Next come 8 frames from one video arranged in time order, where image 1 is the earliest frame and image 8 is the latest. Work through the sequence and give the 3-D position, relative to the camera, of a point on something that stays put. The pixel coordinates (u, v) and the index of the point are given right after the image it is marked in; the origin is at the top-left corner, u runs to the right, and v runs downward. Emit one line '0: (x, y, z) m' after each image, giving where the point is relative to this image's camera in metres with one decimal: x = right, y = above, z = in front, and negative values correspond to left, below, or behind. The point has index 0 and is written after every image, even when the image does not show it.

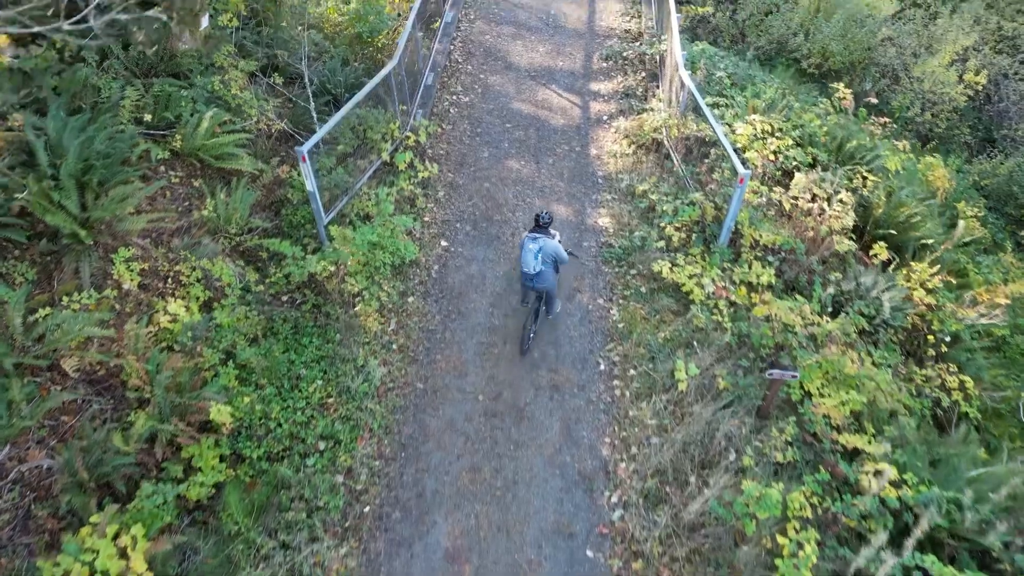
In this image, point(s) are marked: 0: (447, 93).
0: (-0.8, +2.5, +9.5) m
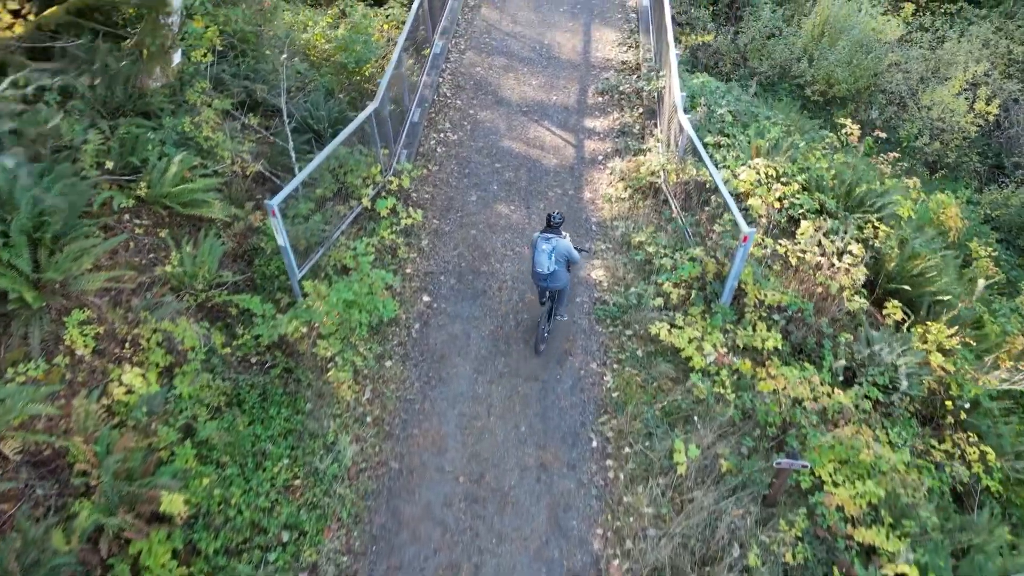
0: (-1.0, +1.9, +9.1) m
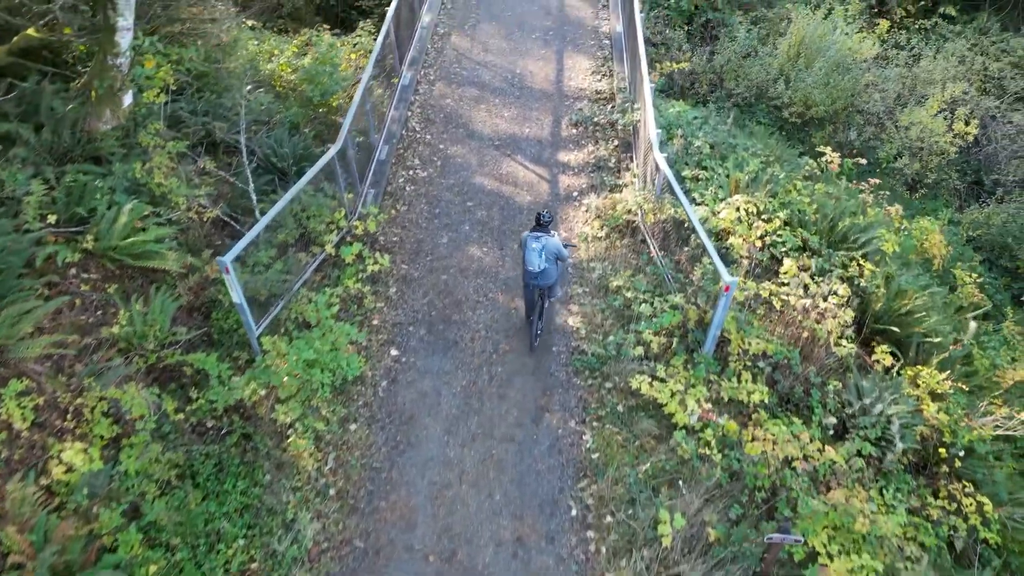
0: (-1.3, +1.4, +8.7) m
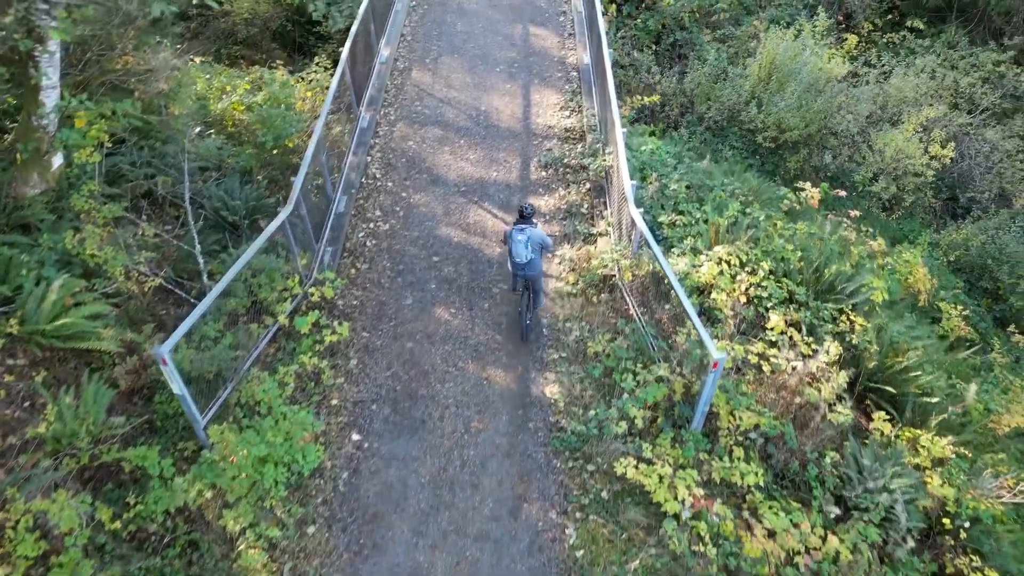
0: (-1.7, +0.8, +8.2) m
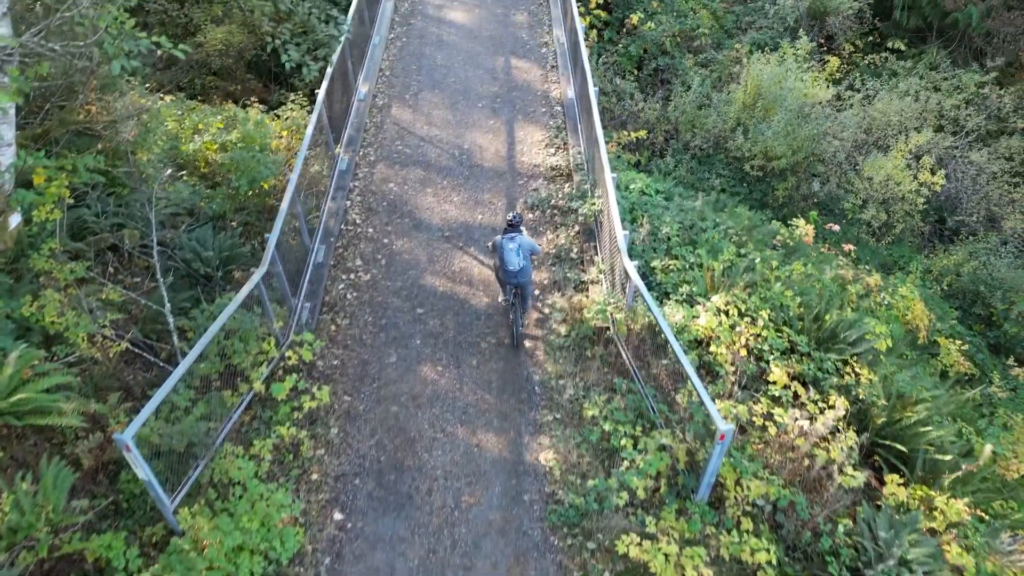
0: (-1.8, +0.2, +7.8) m
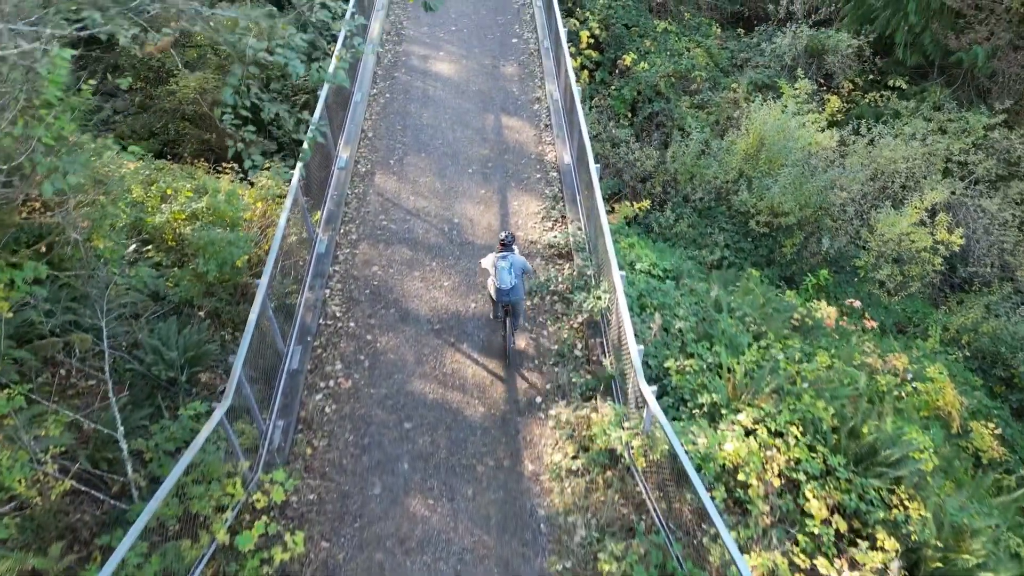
0: (-1.8, -0.8, +7.0) m
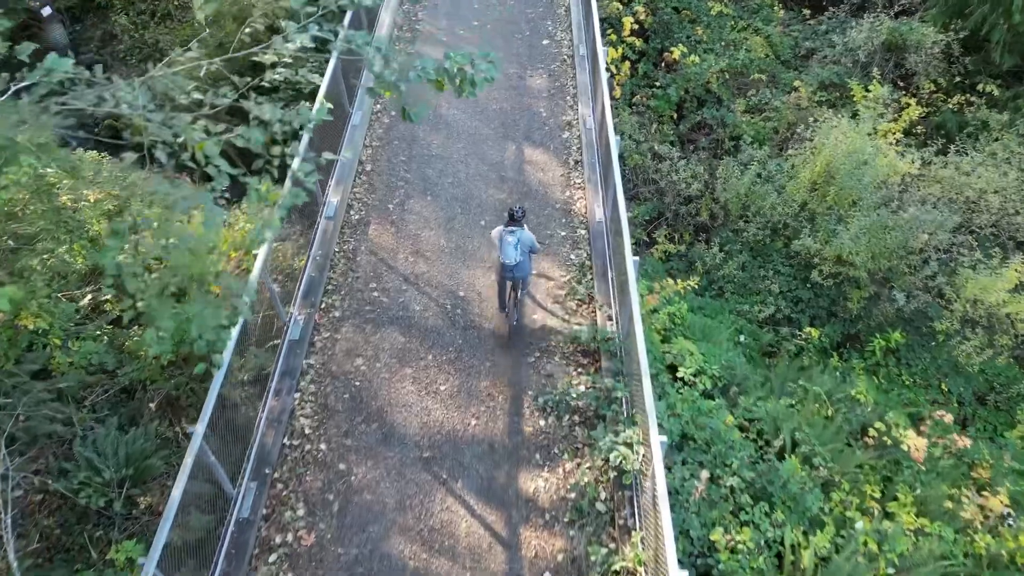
0: (-1.8, -1.8, +5.6) m
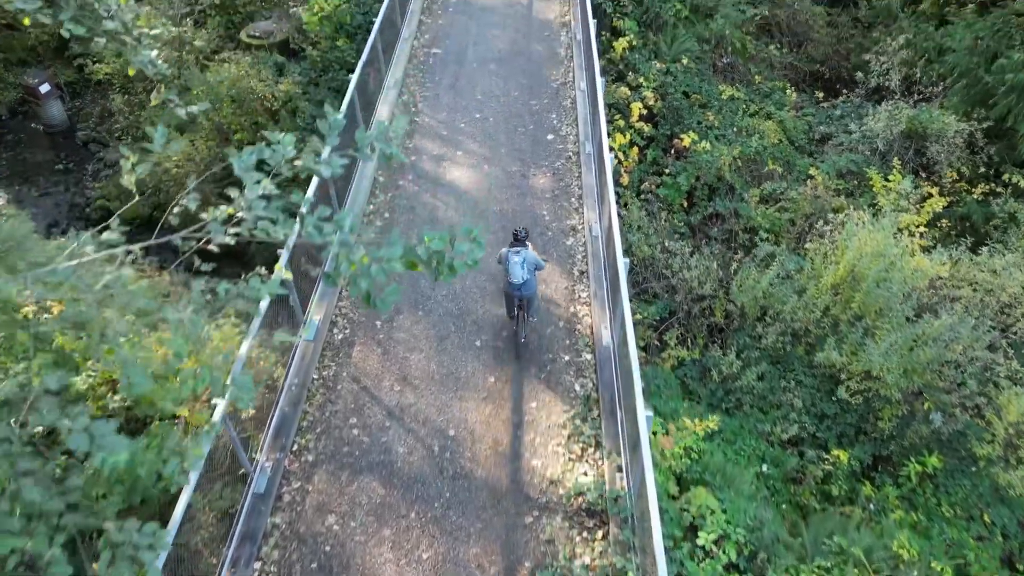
0: (-1.9, -2.9, +4.7) m
